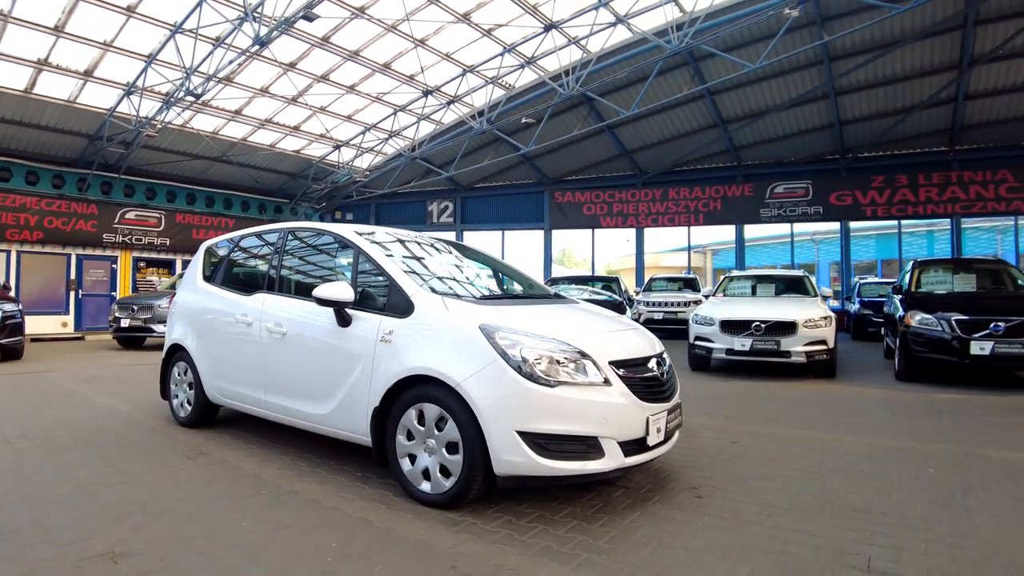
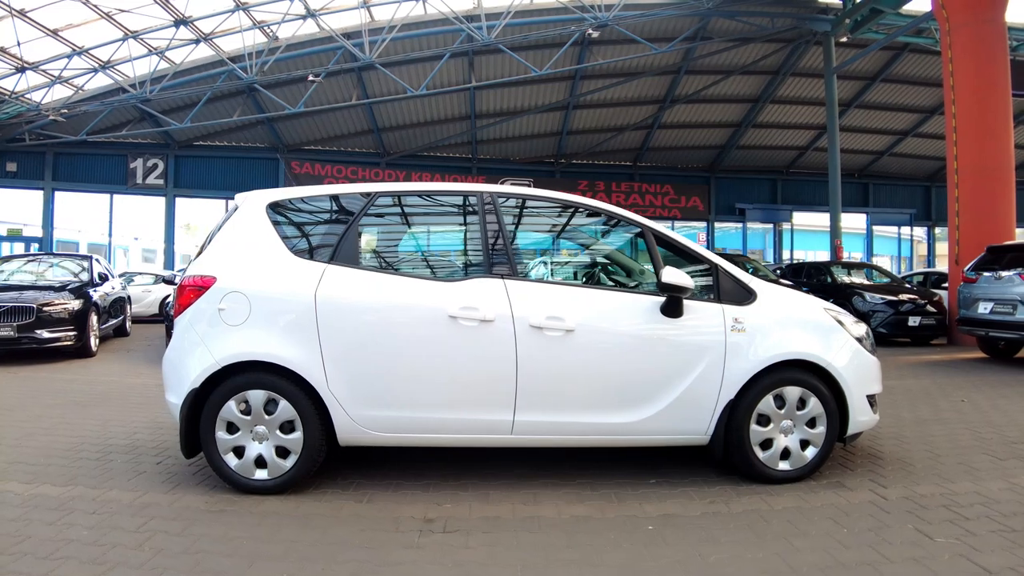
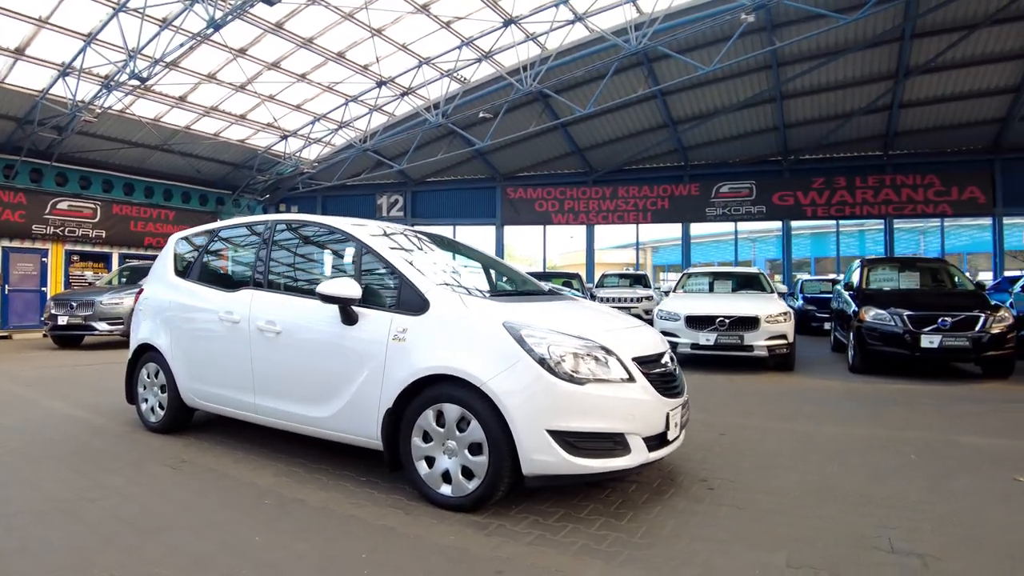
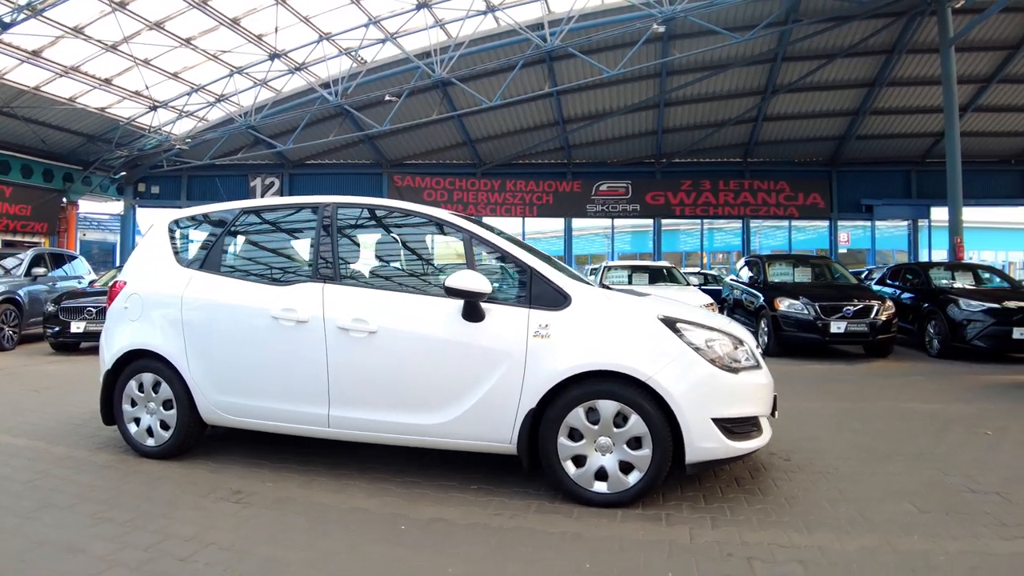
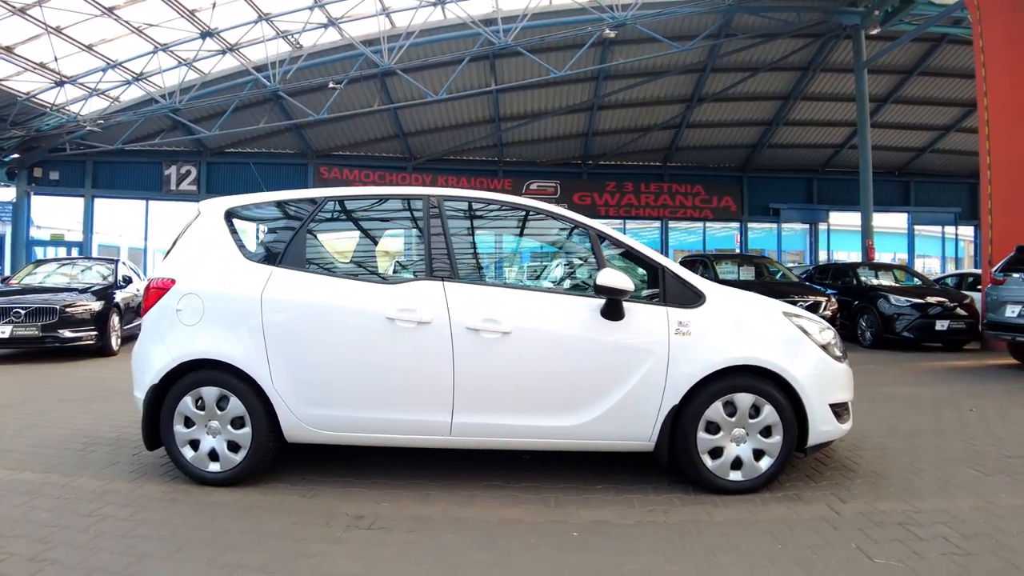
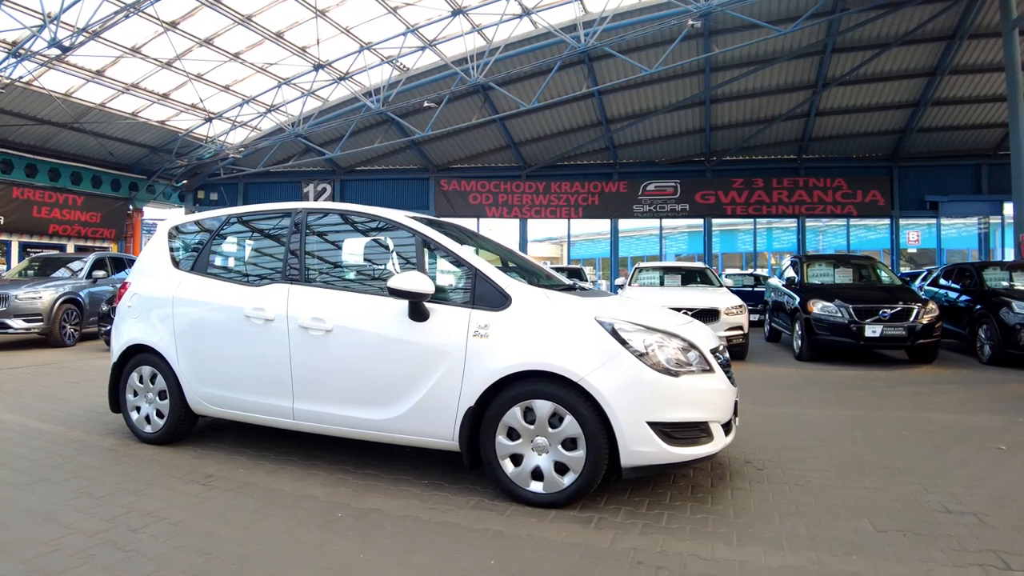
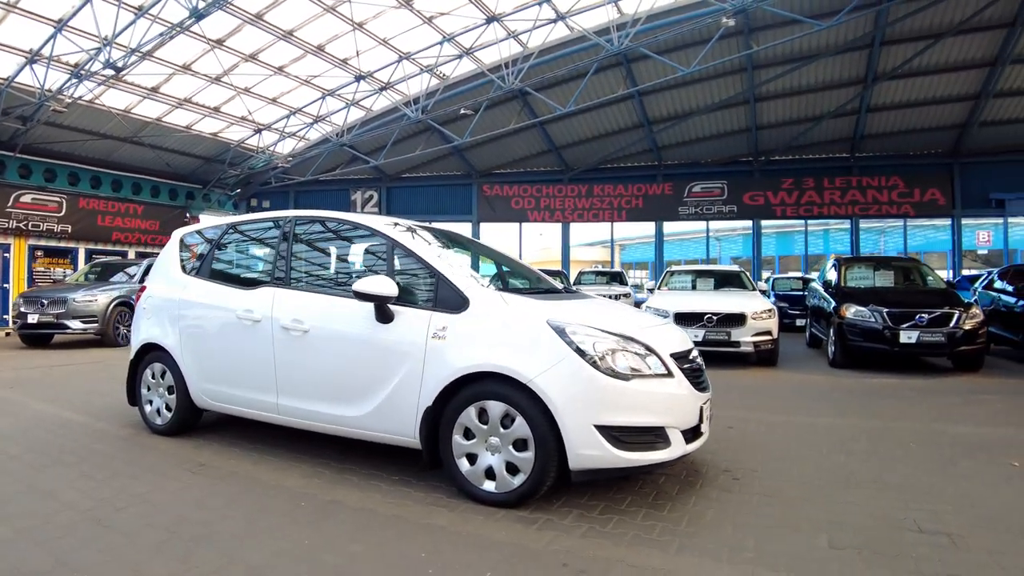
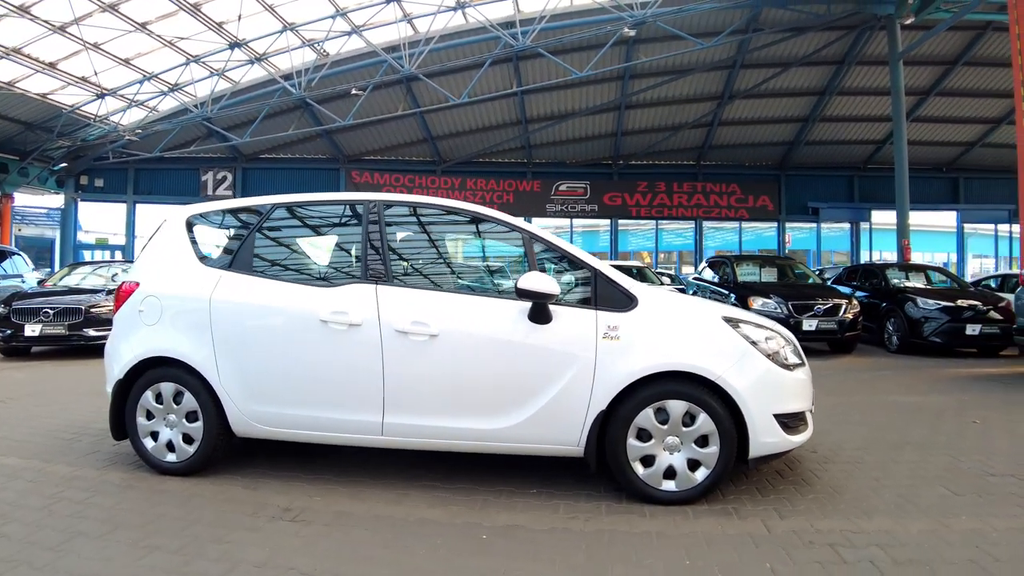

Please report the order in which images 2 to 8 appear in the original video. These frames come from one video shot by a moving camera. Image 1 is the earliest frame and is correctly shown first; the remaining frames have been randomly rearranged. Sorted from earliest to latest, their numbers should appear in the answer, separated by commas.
3, 7, 6, 4, 8, 5, 2
